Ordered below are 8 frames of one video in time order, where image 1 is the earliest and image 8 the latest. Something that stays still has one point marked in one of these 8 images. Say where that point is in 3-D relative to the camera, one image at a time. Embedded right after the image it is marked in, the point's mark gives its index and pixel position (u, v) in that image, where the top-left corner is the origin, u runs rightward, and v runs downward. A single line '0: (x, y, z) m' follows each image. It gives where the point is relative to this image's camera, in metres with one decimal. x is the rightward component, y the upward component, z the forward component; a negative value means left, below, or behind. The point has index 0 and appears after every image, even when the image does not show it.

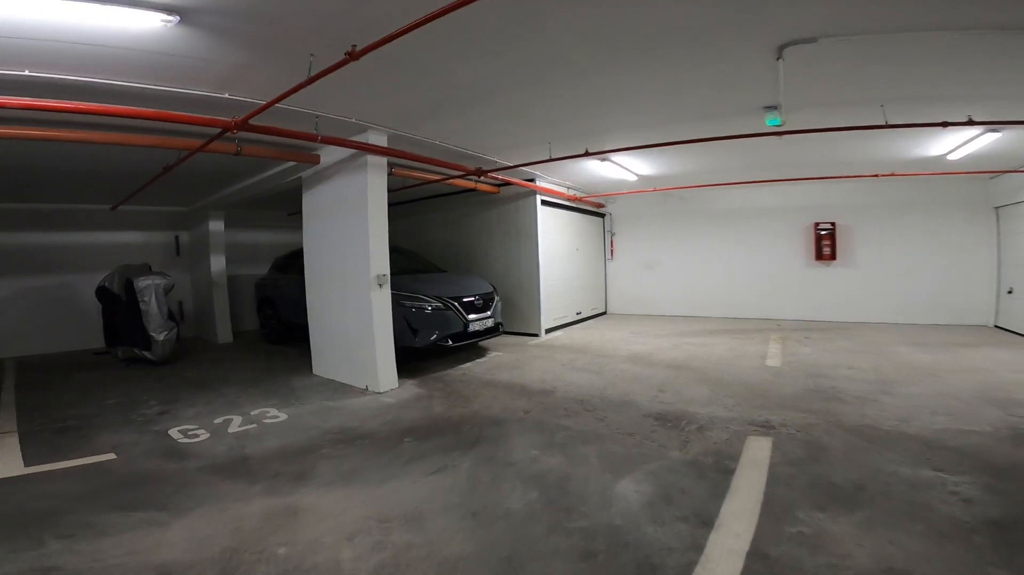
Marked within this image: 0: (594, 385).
0: (+0.9, -1.0, +4.5) m
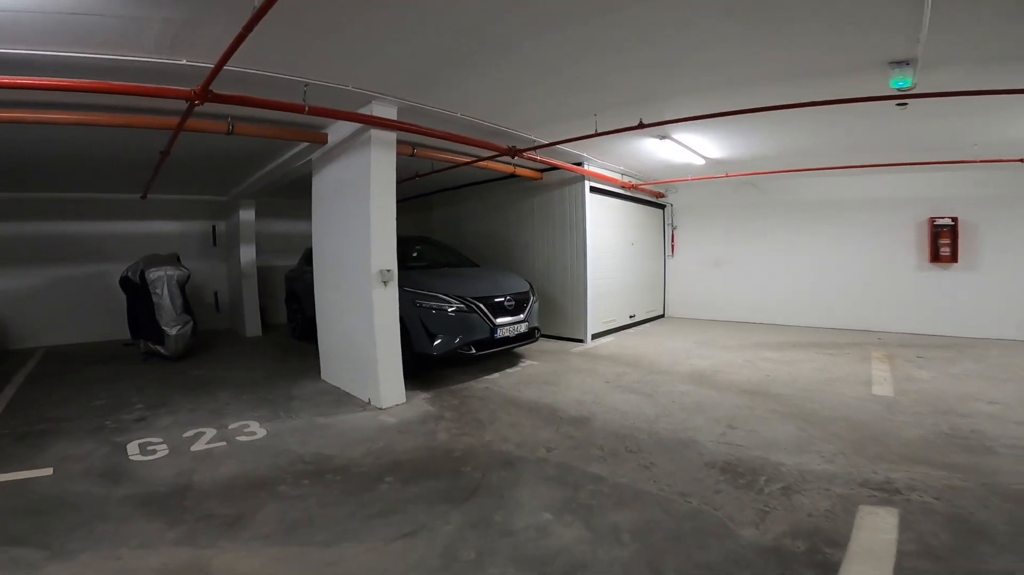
0: (+1.2, -1.1, +3.6) m
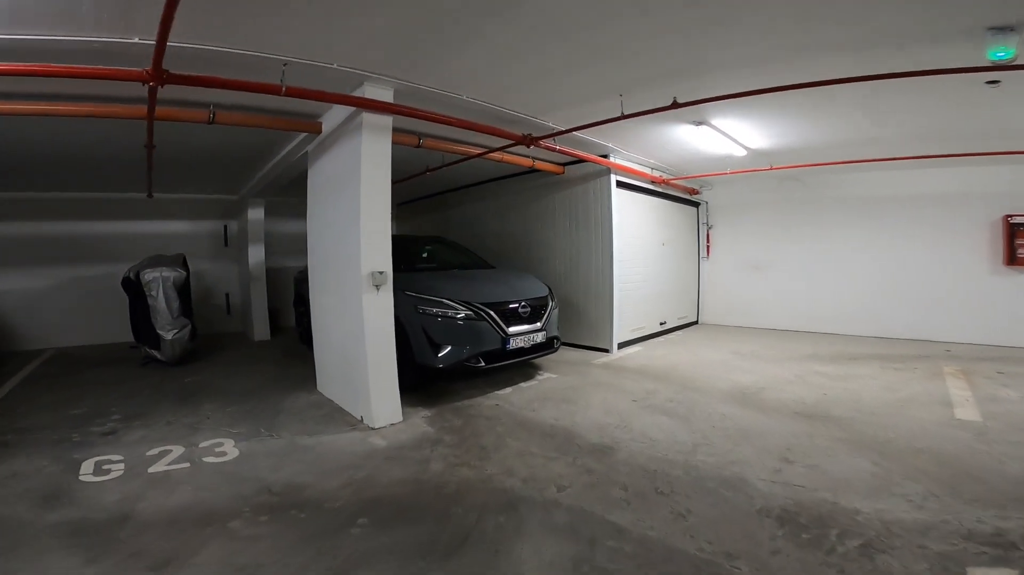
0: (+1.2, -1.1, +3.1) m
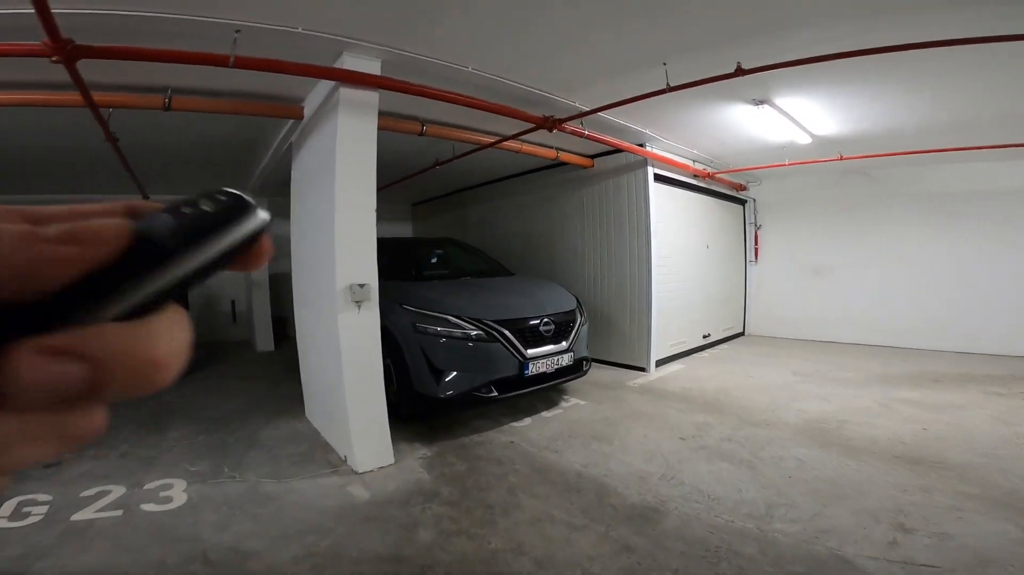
0: (+1.3, -1.2, +2.3) m
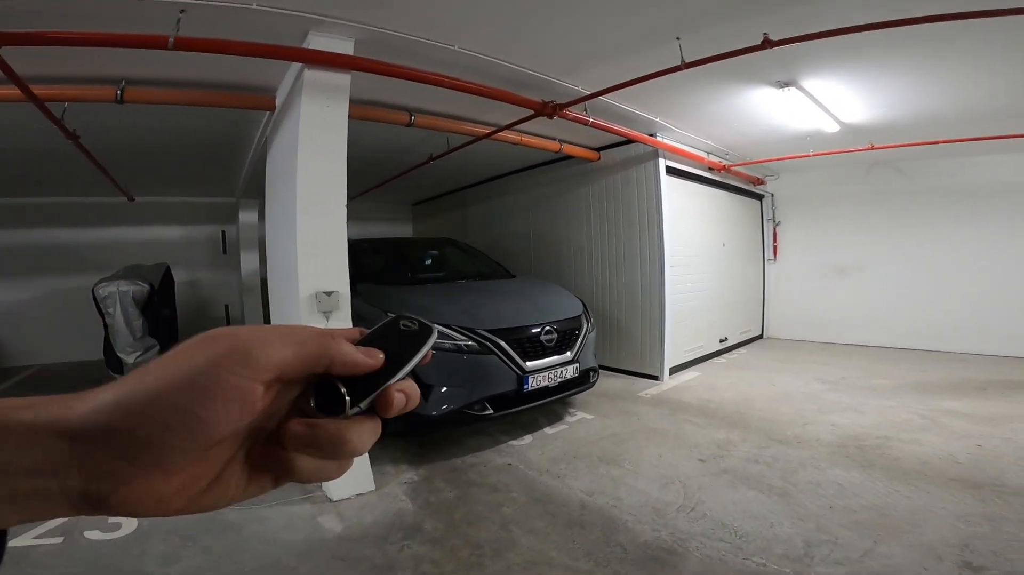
0: (+1.3, -1.2, +2.0) m
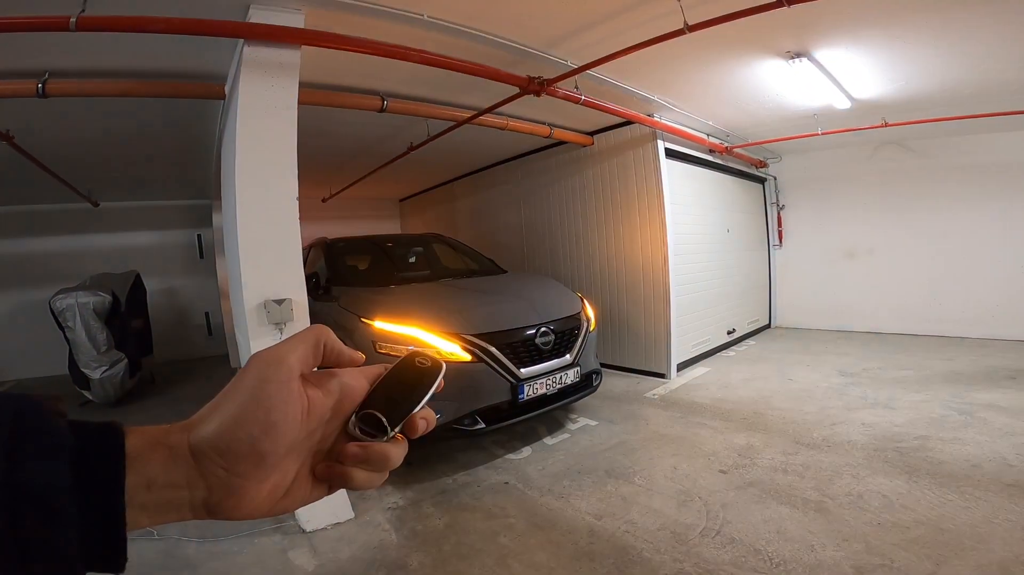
0: (+1.3, -1.1, +1.7) m
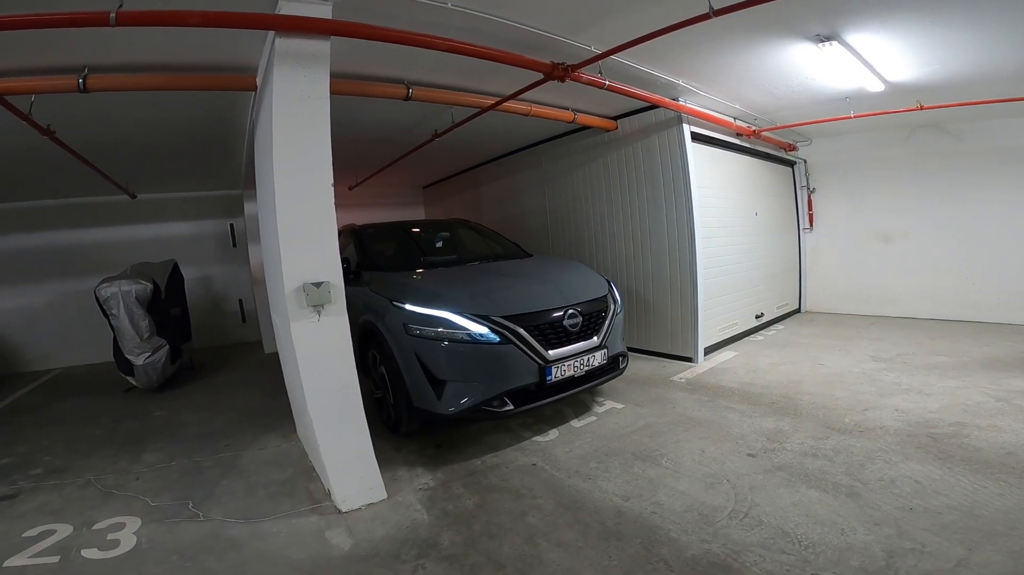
0: (+1.4, -1.1, +1.7) m
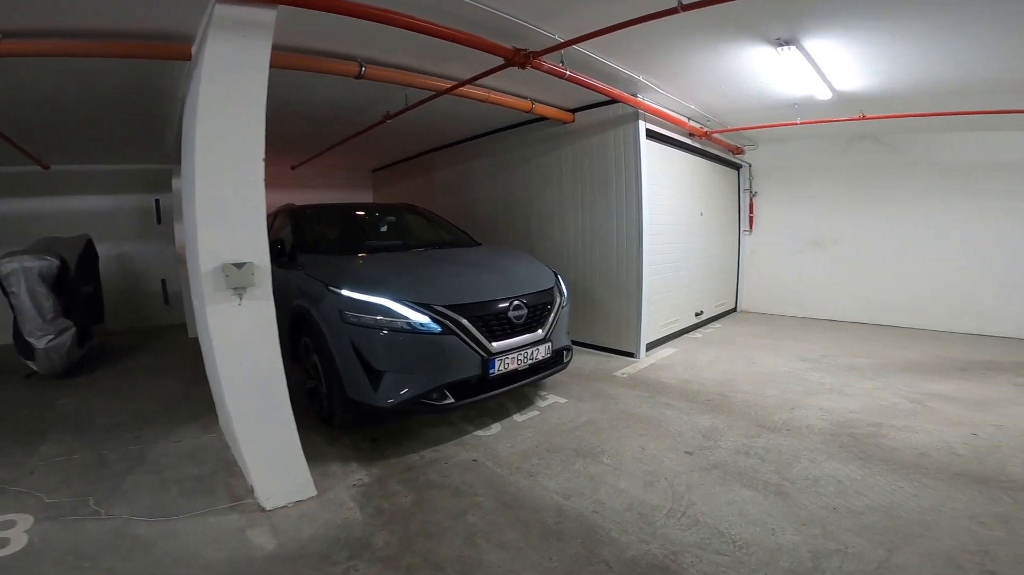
0: (+1.1, -1.1, +1.7) m
